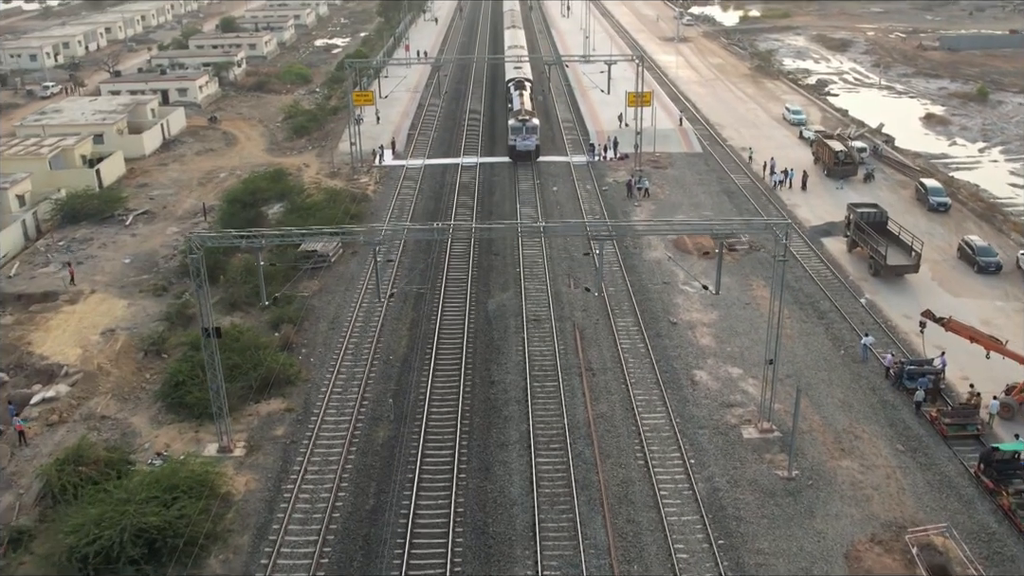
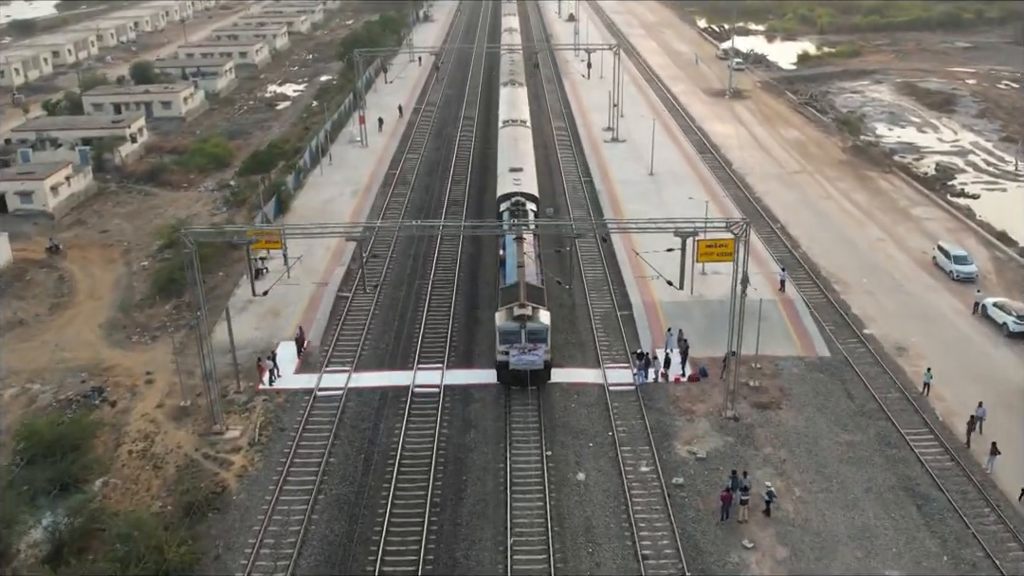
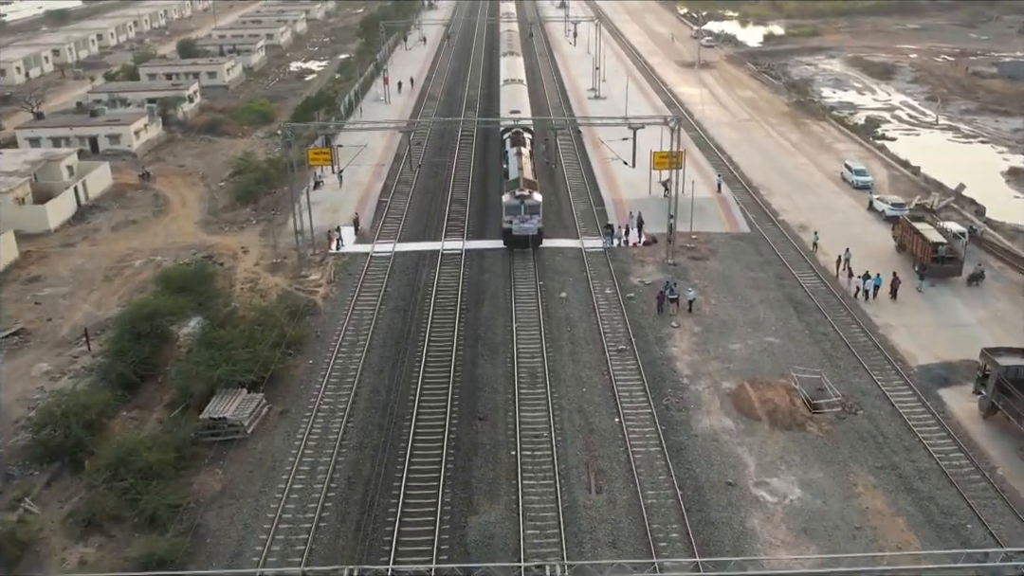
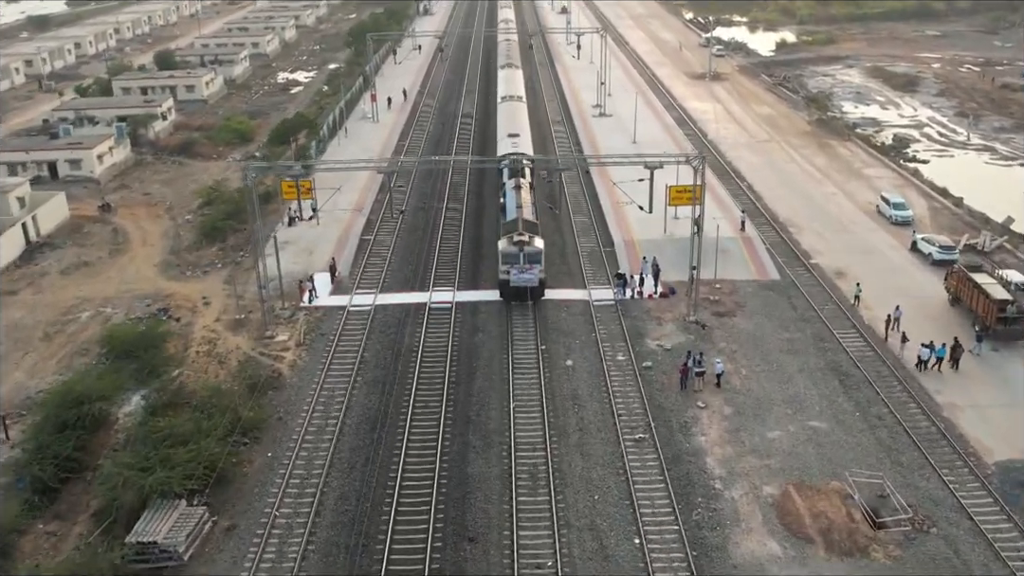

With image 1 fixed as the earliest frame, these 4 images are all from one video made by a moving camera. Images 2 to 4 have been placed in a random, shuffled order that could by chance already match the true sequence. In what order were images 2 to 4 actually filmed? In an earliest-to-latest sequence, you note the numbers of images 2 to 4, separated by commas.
3, 4, 2
